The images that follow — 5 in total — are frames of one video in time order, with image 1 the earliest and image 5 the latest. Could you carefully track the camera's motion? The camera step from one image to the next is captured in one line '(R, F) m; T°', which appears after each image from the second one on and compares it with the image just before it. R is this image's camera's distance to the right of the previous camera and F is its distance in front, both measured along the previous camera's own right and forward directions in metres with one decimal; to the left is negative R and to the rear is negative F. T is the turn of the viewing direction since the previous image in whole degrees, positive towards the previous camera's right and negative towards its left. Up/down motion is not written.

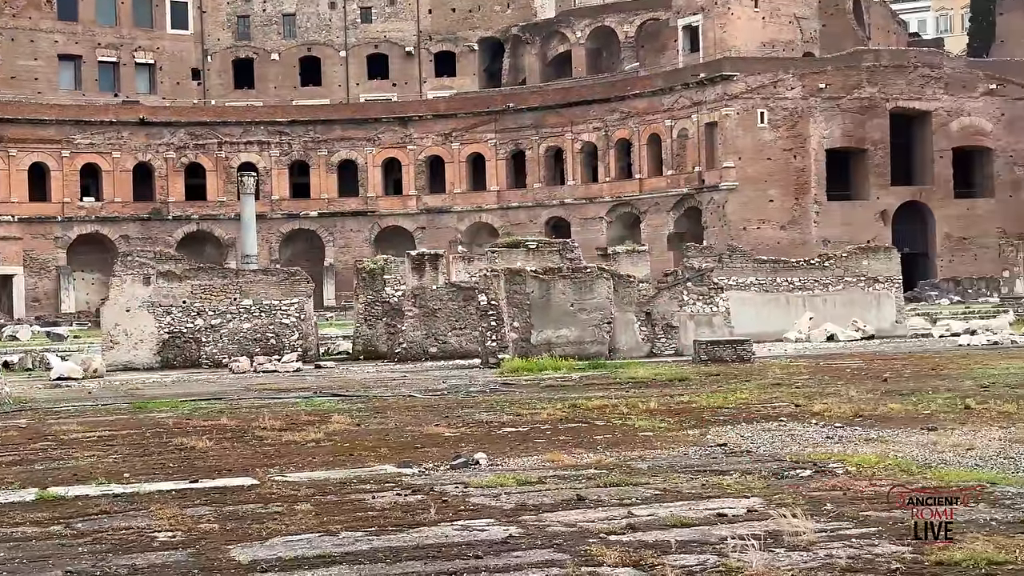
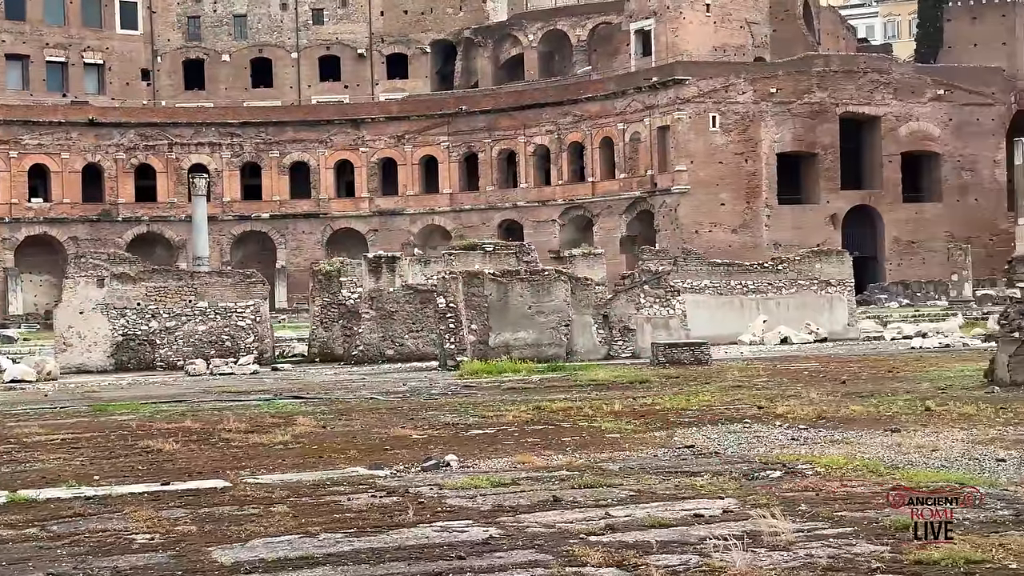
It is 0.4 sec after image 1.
(-0.2, 0.0) m; +2°
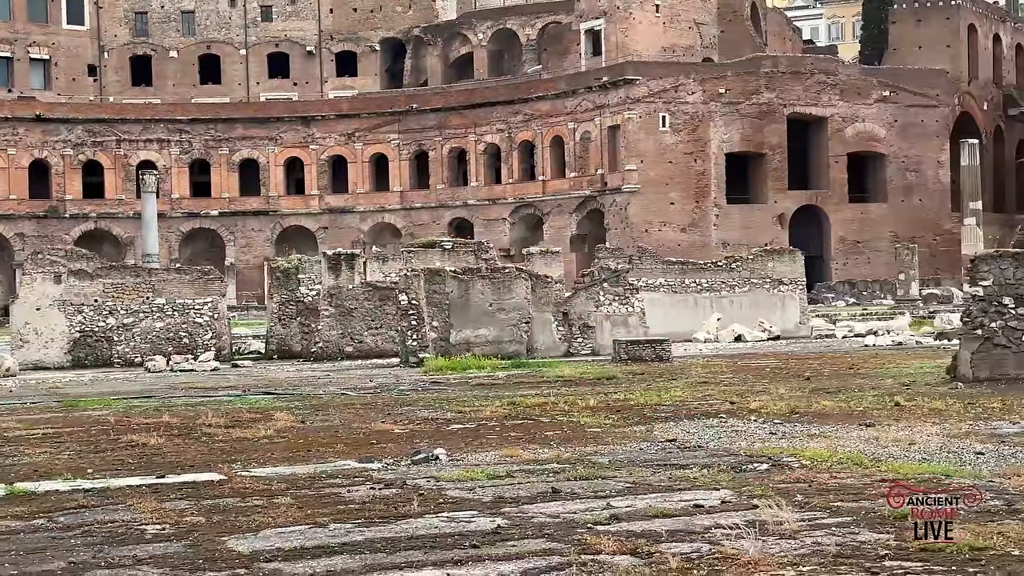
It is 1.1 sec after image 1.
(-0.3, -0.2) m; +2°
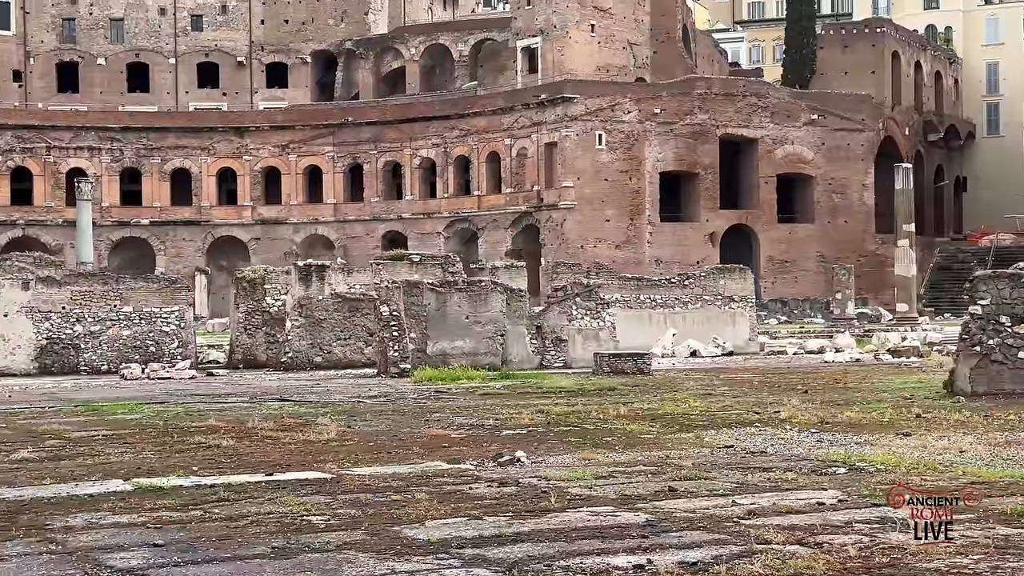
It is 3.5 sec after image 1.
(-1.3, -0.5) m; +4°
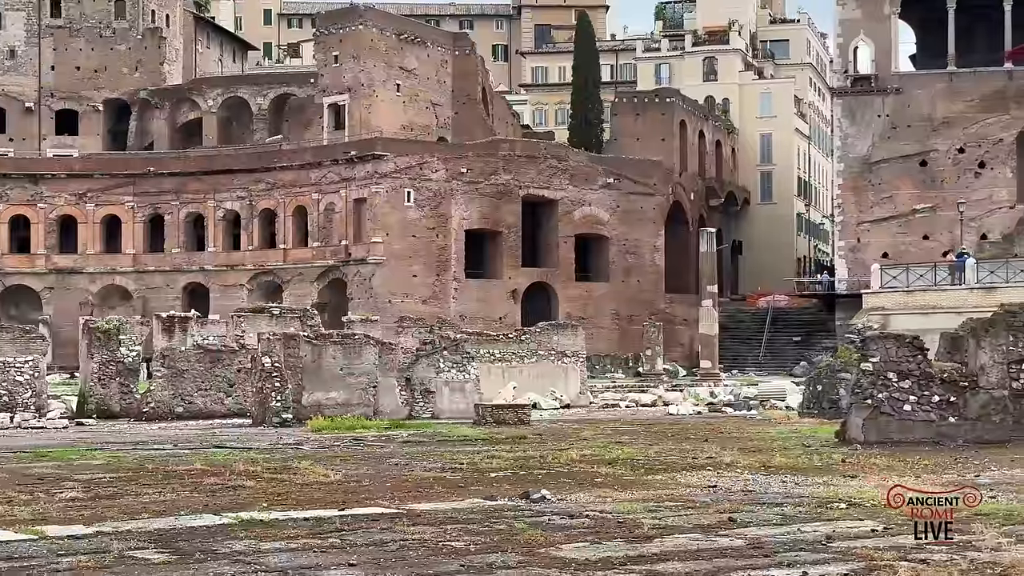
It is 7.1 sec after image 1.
(-2.3, -1.1) m; +9°
